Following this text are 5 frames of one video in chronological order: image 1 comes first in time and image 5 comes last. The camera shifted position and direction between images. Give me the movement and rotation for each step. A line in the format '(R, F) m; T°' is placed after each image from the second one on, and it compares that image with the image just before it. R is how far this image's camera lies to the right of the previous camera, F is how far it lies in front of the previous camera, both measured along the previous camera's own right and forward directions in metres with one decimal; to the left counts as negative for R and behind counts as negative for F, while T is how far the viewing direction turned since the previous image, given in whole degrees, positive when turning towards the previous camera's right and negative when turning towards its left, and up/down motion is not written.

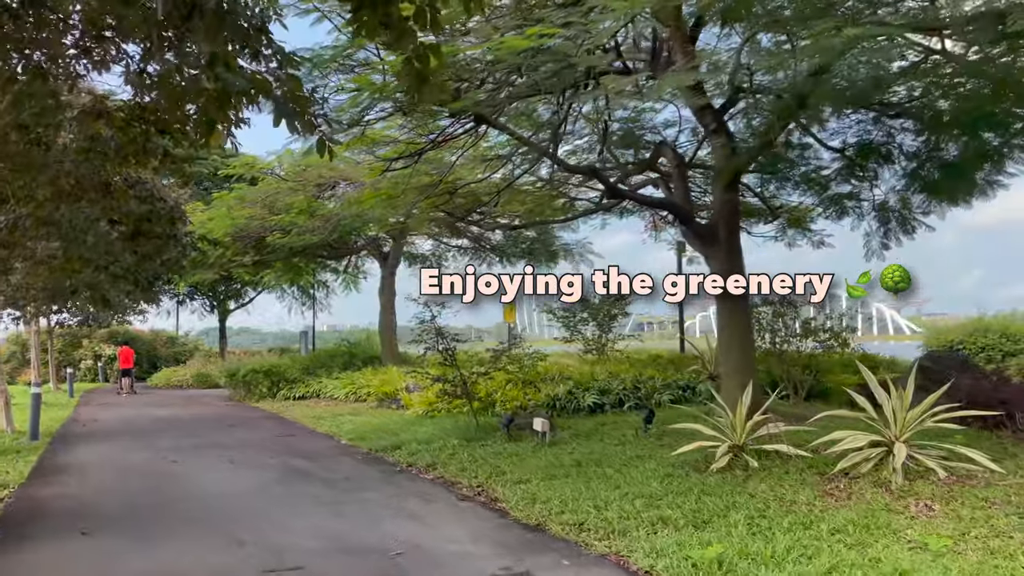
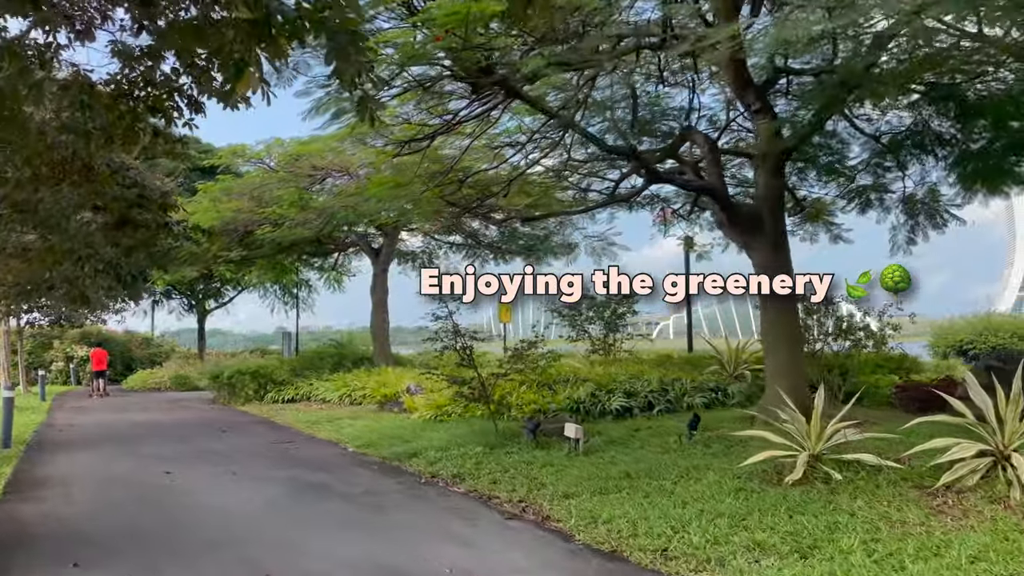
(-0.6, +0.8) m; +2°
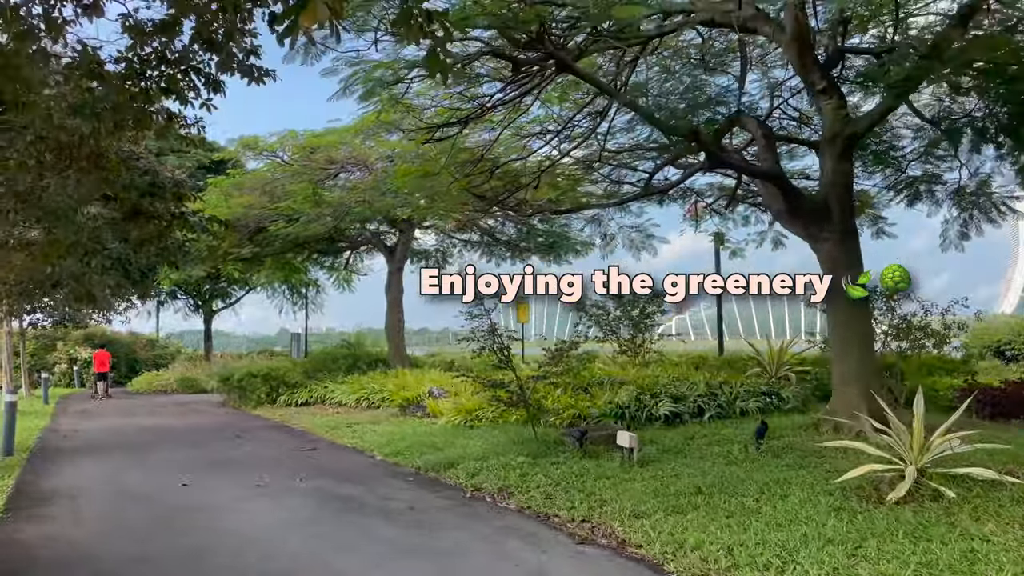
(-0.5, +0.7) m; 0°
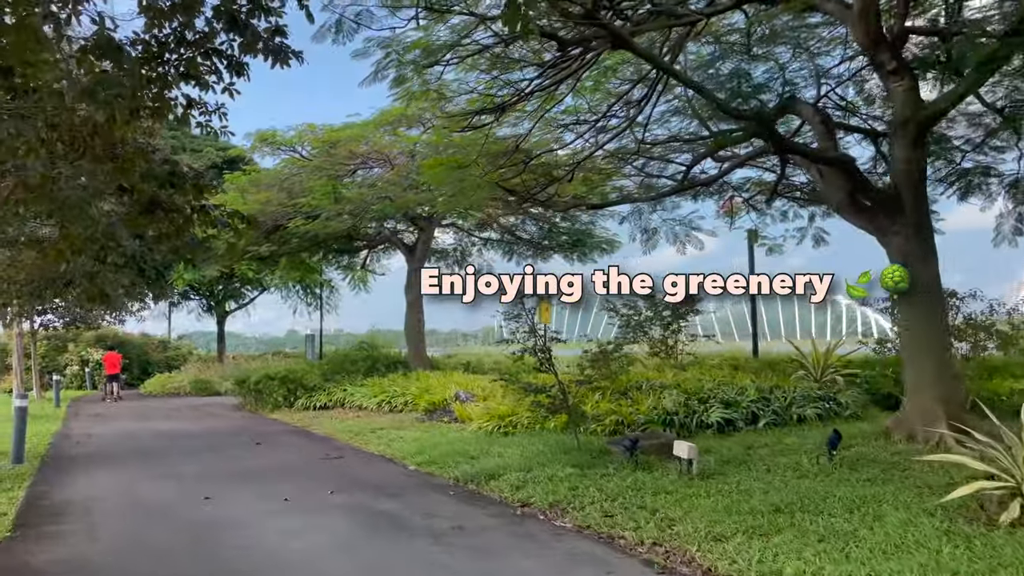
(-0.4, +0.6) m; -1°
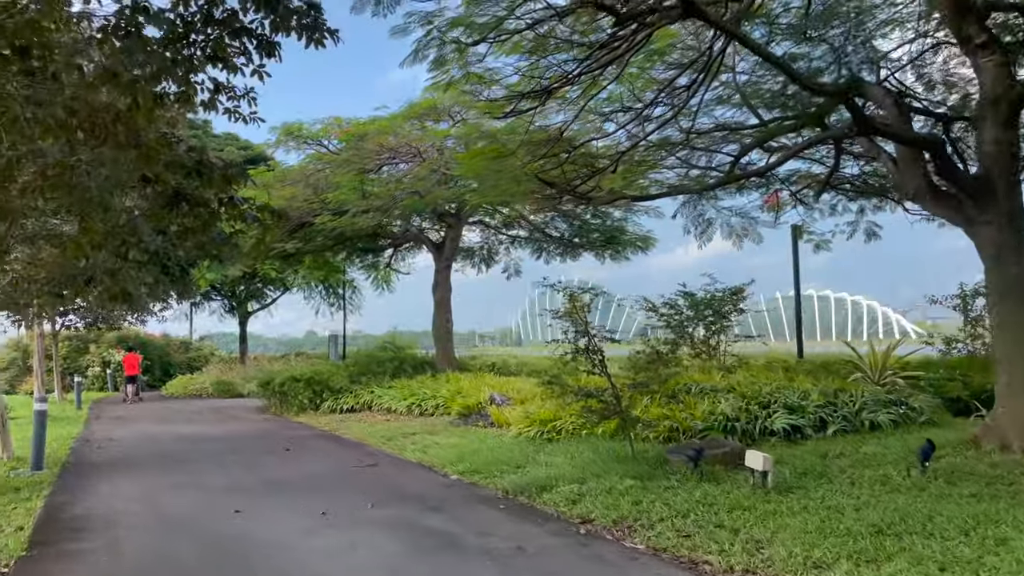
(-0.3, +0.6) m; -1°
